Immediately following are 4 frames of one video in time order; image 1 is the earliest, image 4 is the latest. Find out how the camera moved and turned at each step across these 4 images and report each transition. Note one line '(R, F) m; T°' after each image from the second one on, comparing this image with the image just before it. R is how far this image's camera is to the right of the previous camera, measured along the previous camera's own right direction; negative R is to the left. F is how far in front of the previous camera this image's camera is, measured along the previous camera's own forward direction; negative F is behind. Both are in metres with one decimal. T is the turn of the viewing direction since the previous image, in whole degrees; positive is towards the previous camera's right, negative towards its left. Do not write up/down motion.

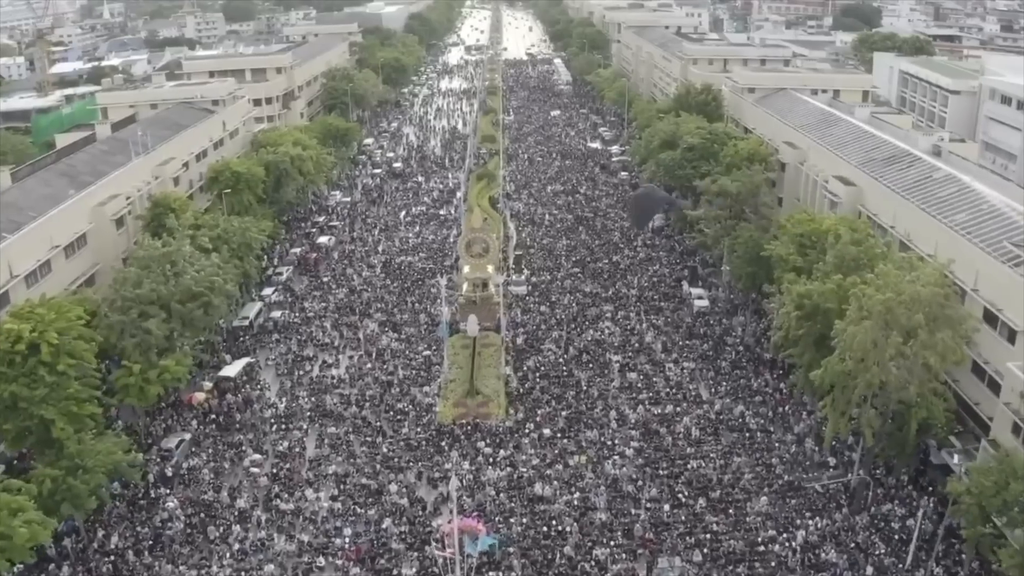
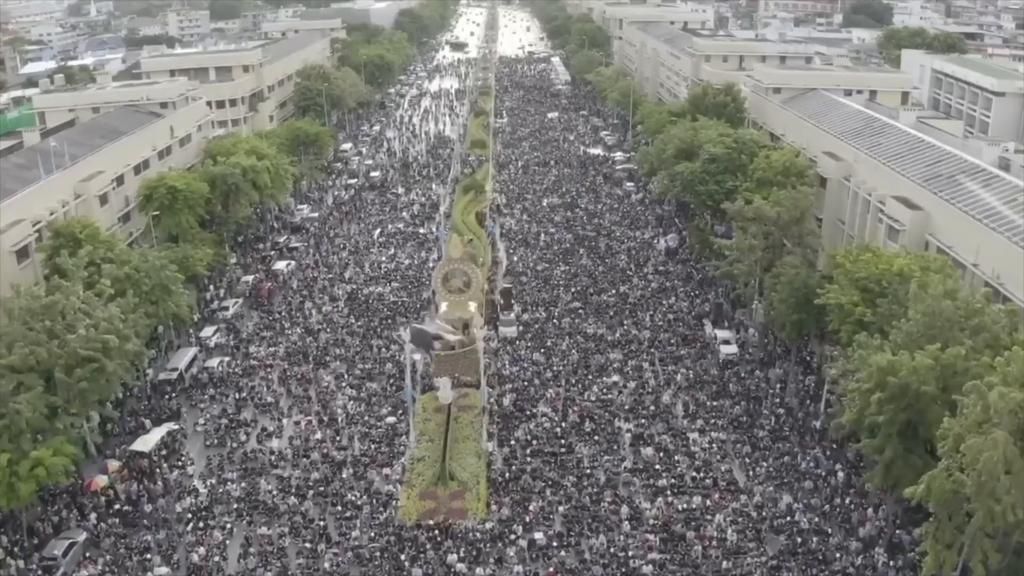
(+0.5, +7.7) m; 0°
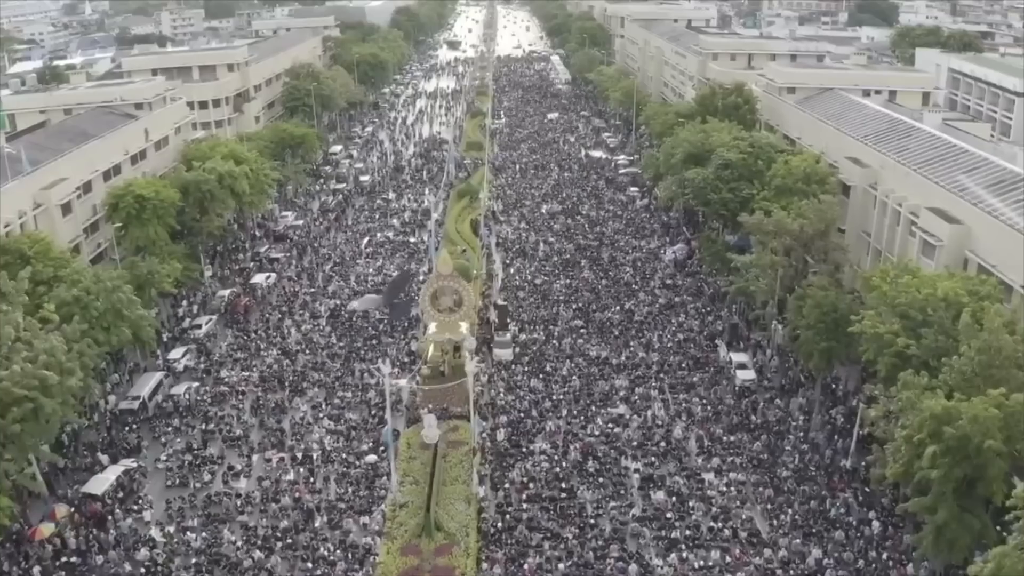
(+0.2, +3.2) m; 0°
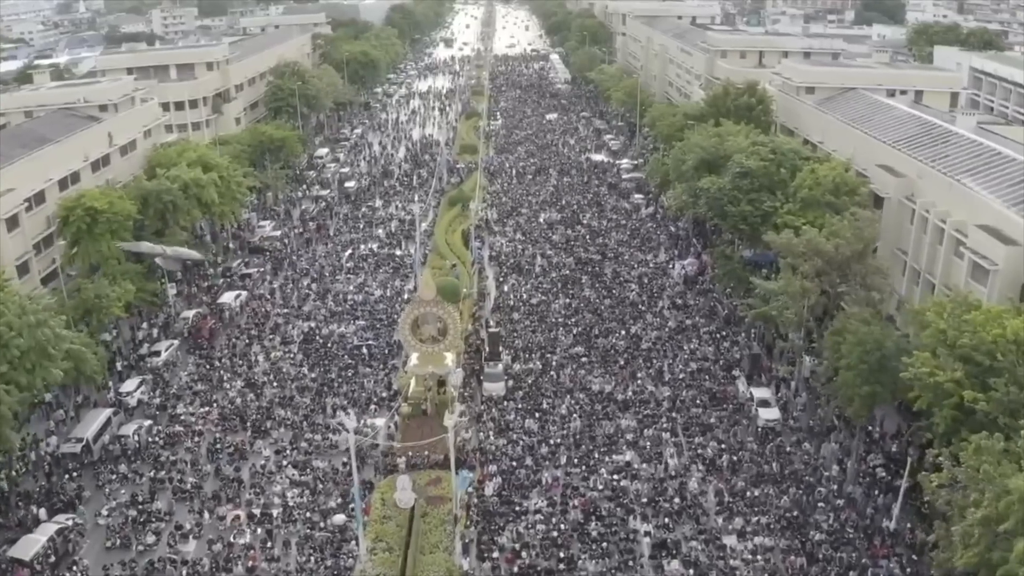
(+0.3, +3.9) m; 0°
